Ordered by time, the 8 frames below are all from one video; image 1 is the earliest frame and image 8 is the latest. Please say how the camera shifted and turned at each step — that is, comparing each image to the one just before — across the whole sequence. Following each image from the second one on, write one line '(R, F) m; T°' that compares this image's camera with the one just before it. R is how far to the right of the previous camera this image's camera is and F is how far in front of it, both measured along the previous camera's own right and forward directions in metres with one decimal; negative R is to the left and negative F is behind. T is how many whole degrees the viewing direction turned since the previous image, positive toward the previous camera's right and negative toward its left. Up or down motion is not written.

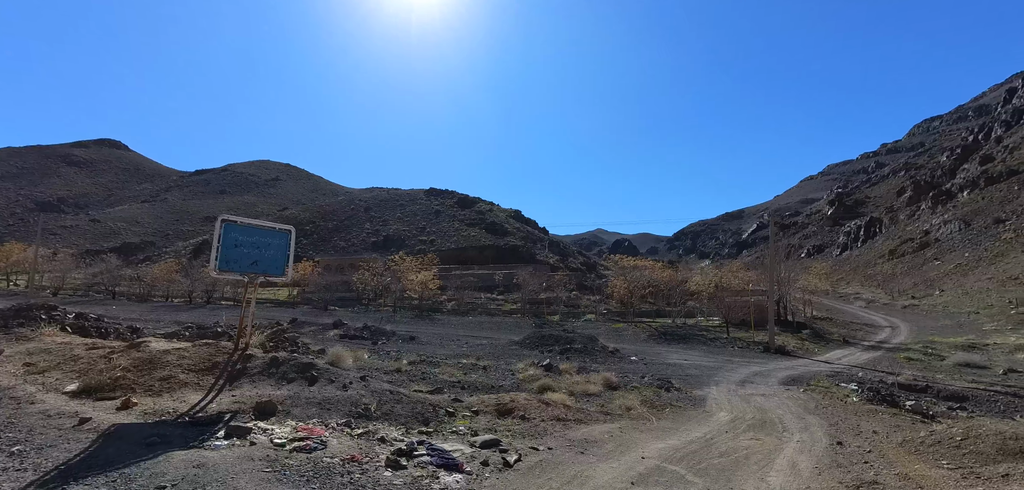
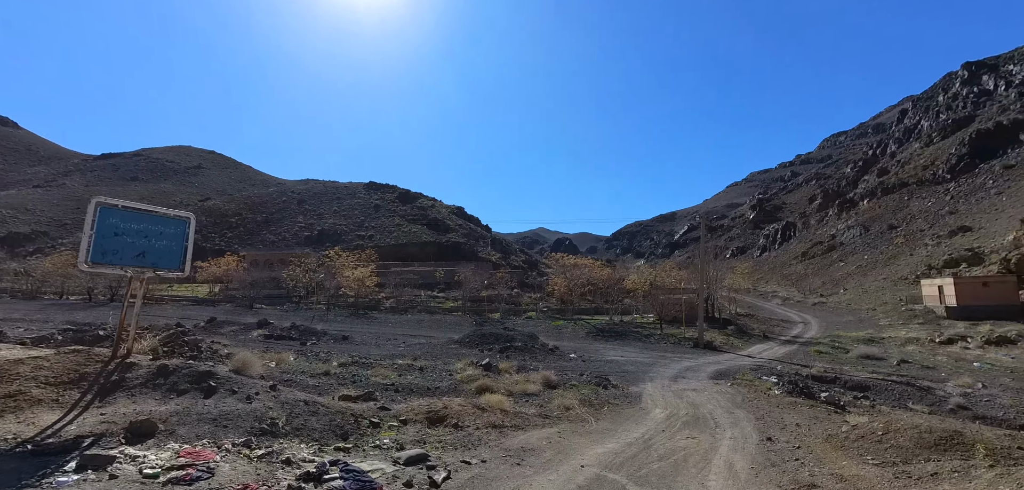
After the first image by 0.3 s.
(+0.1, +0.3) m; +7°
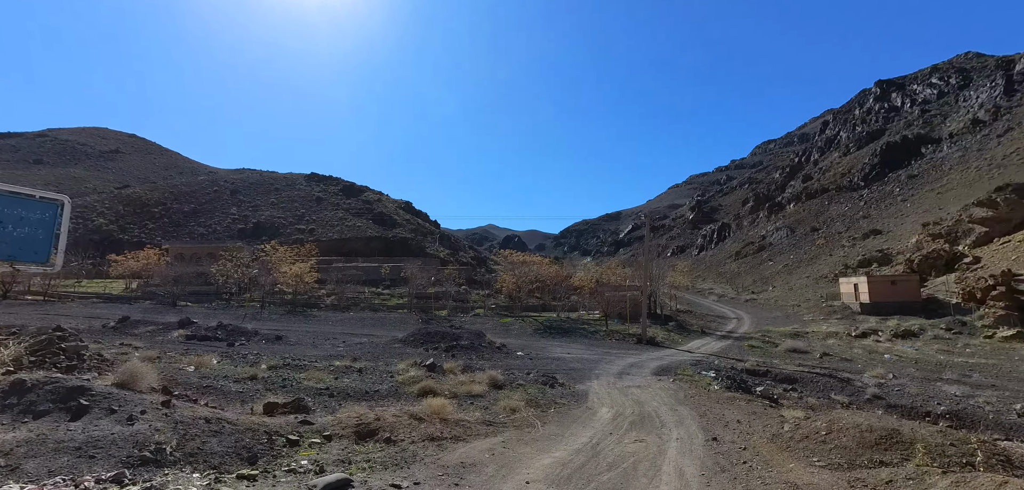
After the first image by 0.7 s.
(+0.1, +0.4) m; +7°
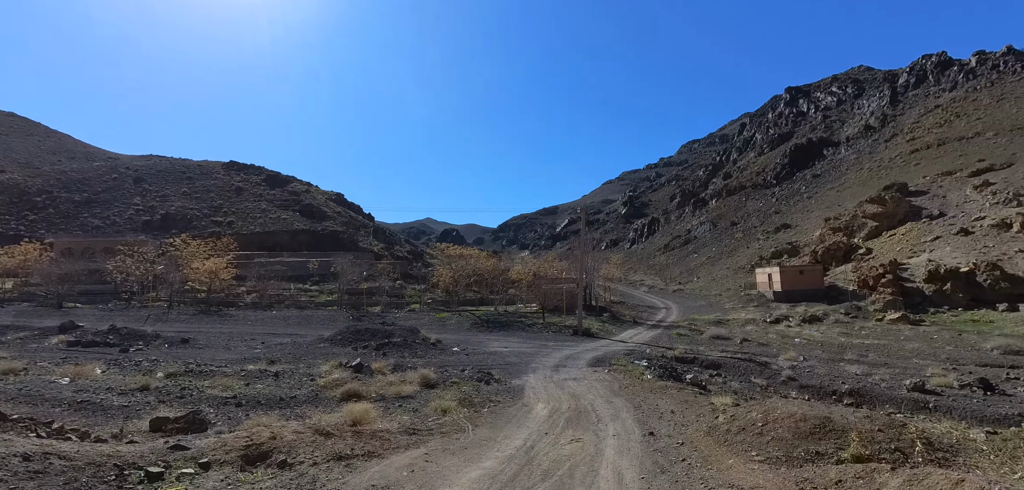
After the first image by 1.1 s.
(+0.1, +0.4) m; +8°
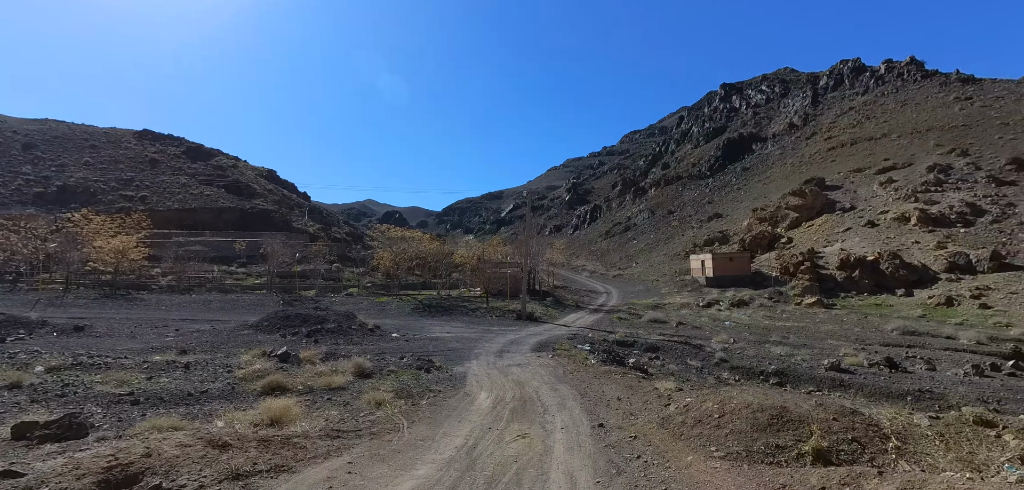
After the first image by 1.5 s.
(0.0, +0.5) m; +7°
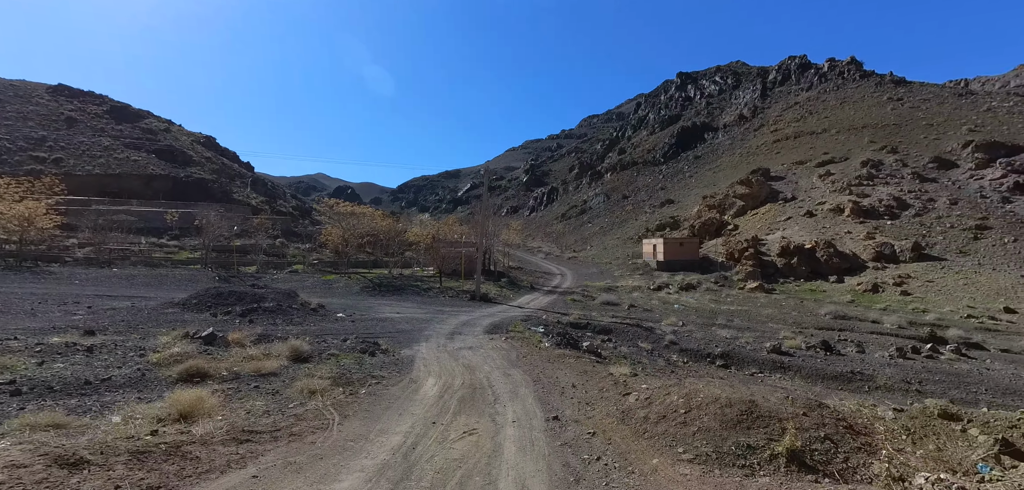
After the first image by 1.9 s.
(0.0, +0.5) m; +6°
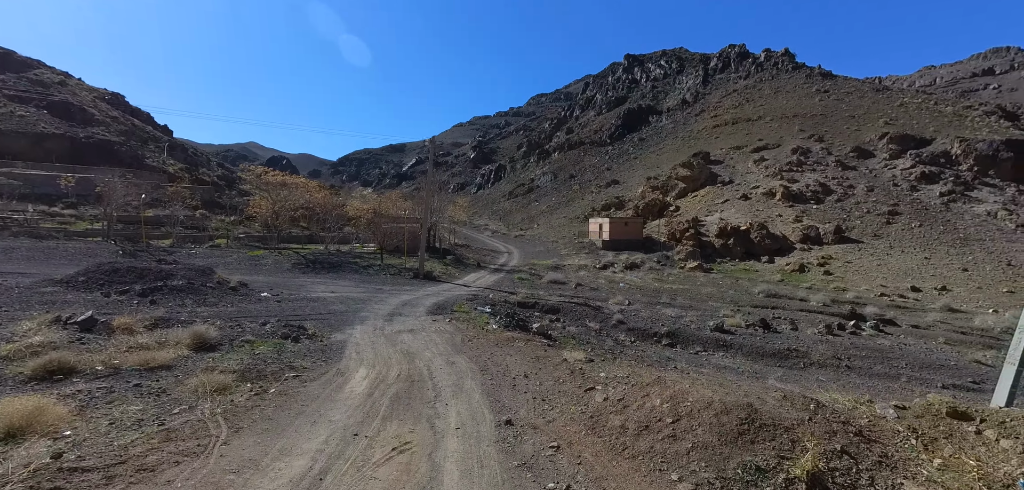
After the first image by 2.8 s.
(0.0, +0.8) m; +7°
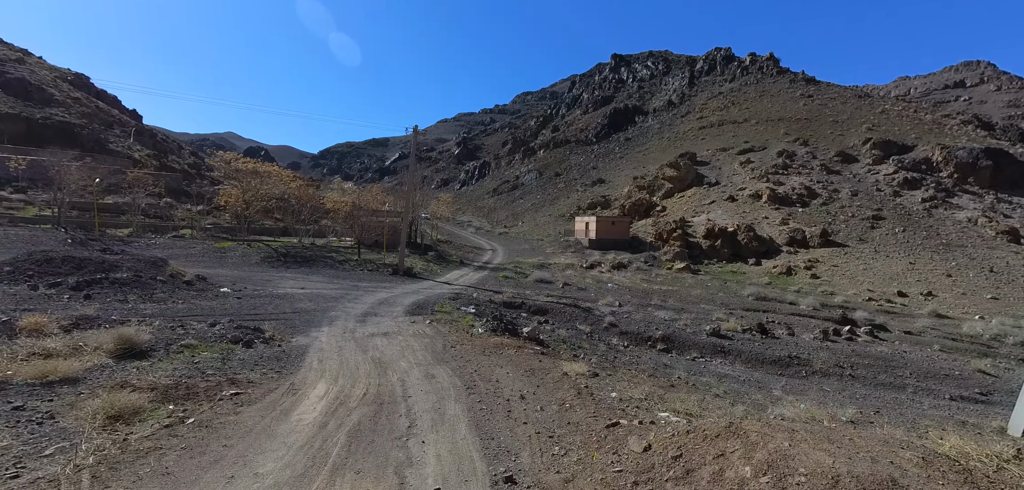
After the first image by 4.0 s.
(-0.1, +0.9) m; +2°
